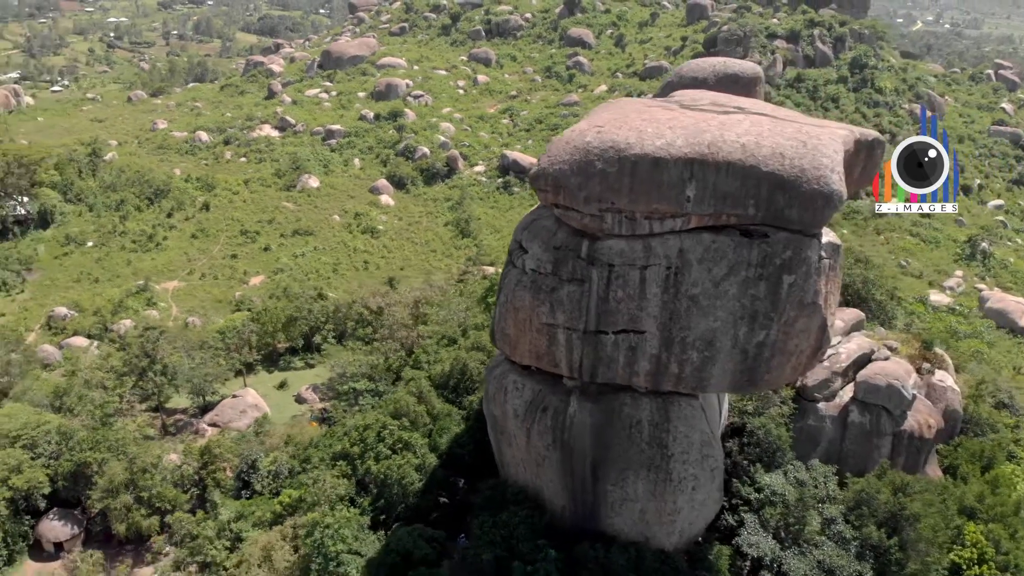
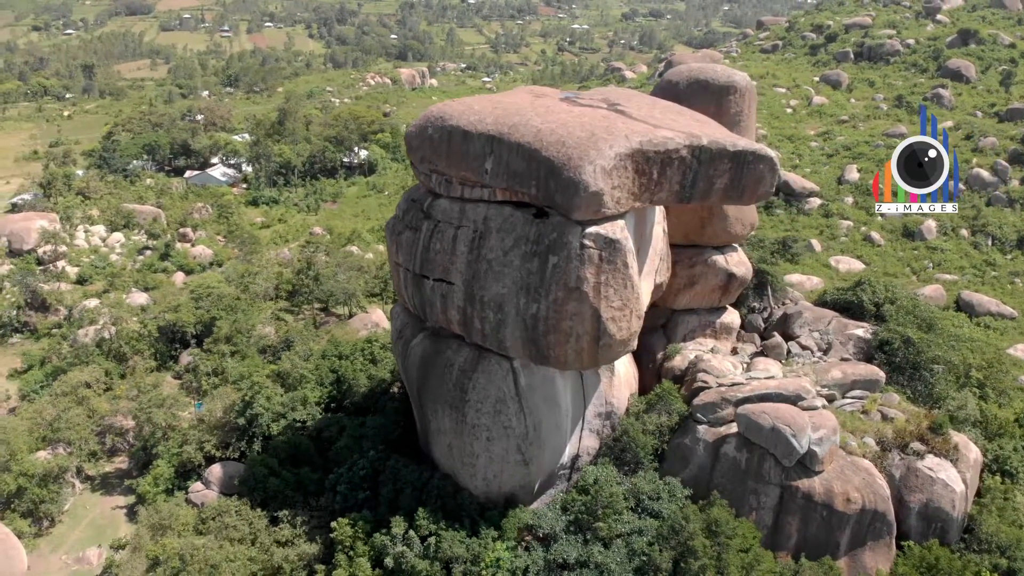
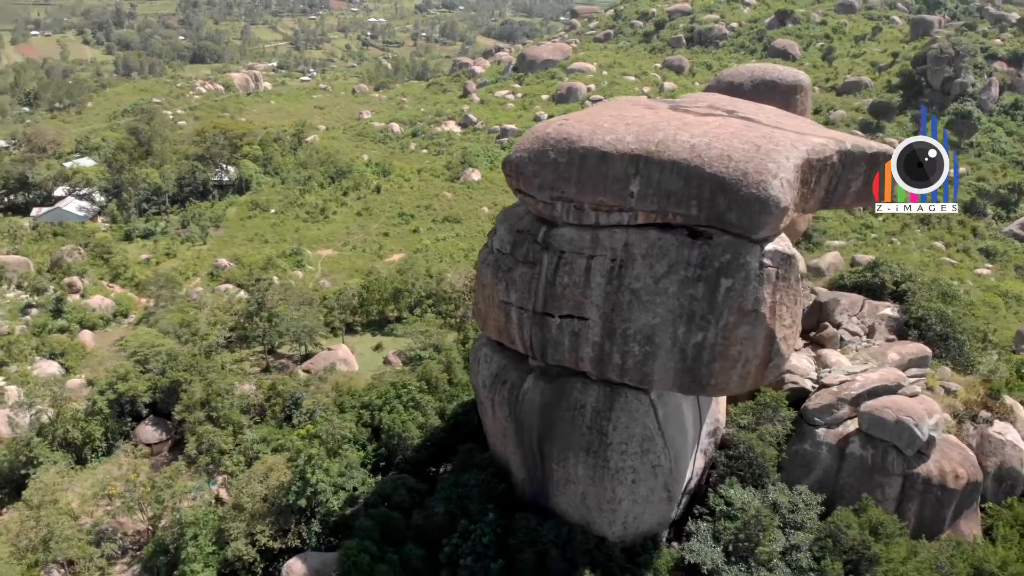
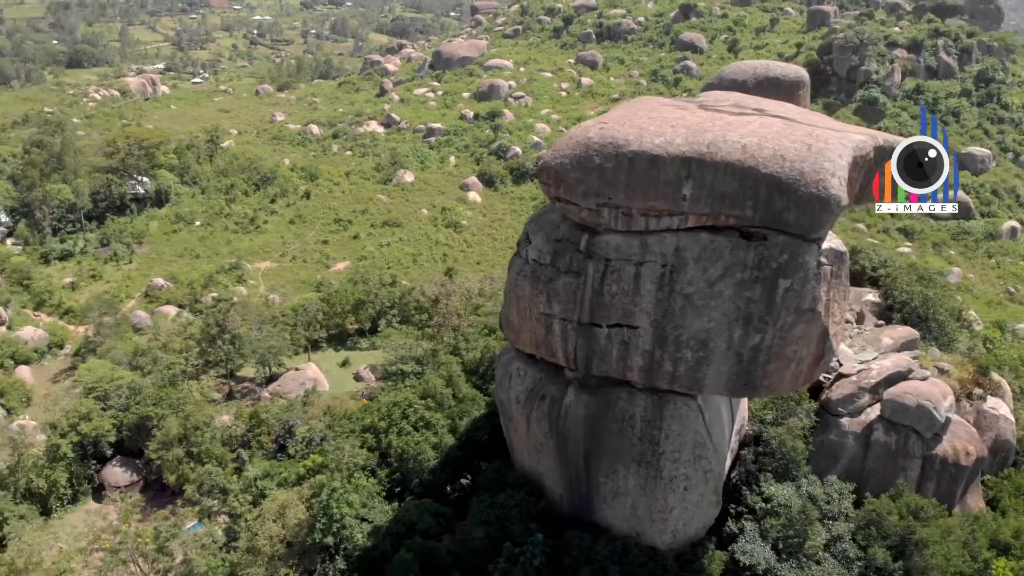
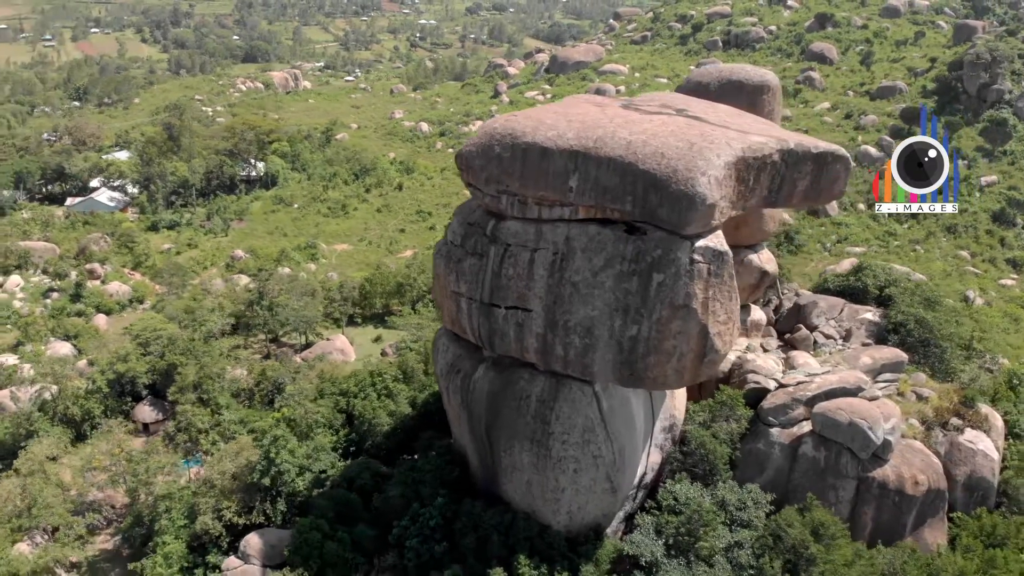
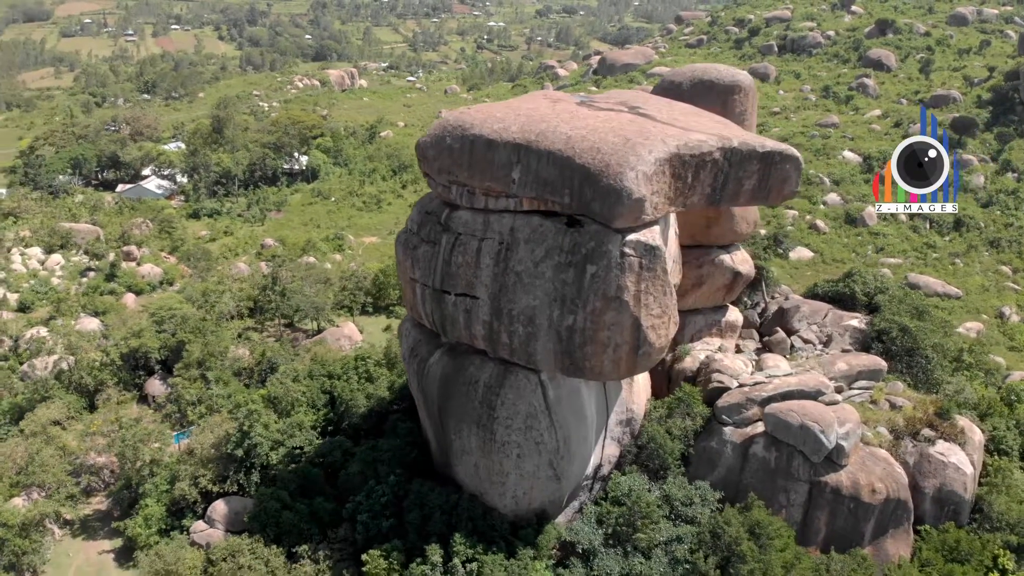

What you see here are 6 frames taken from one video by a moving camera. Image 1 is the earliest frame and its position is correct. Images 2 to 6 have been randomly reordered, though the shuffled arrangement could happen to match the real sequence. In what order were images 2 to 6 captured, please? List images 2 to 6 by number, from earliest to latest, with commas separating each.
4, 3, 5, 6, 2
